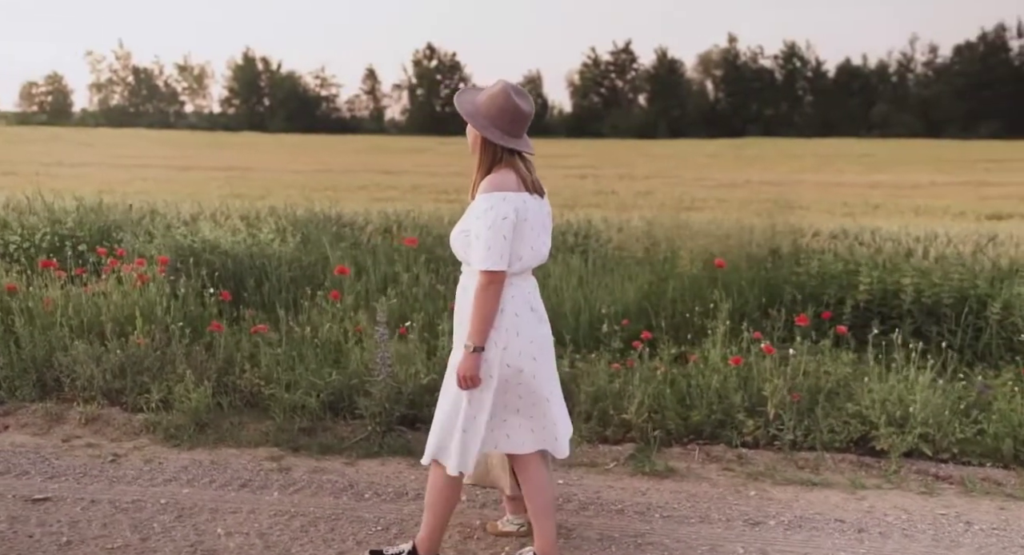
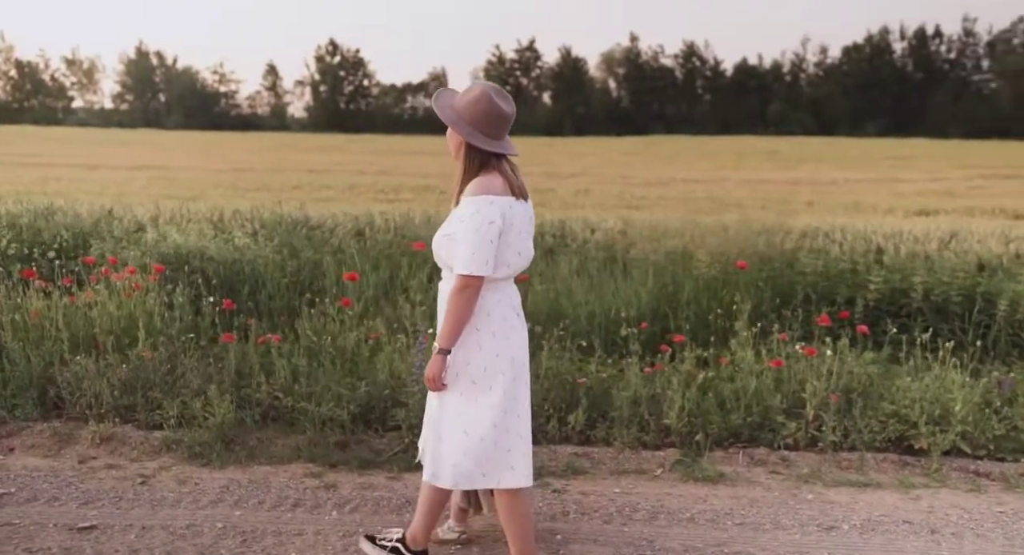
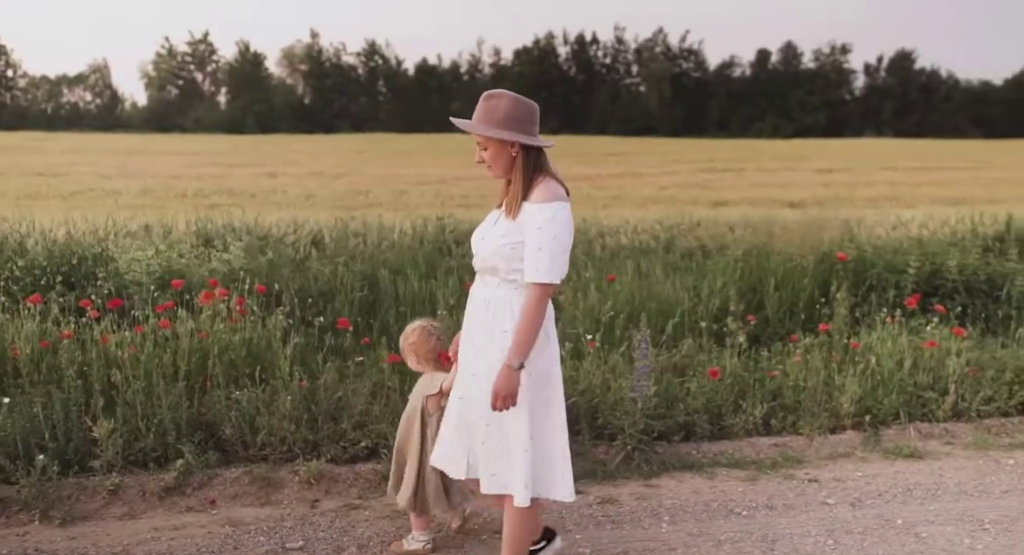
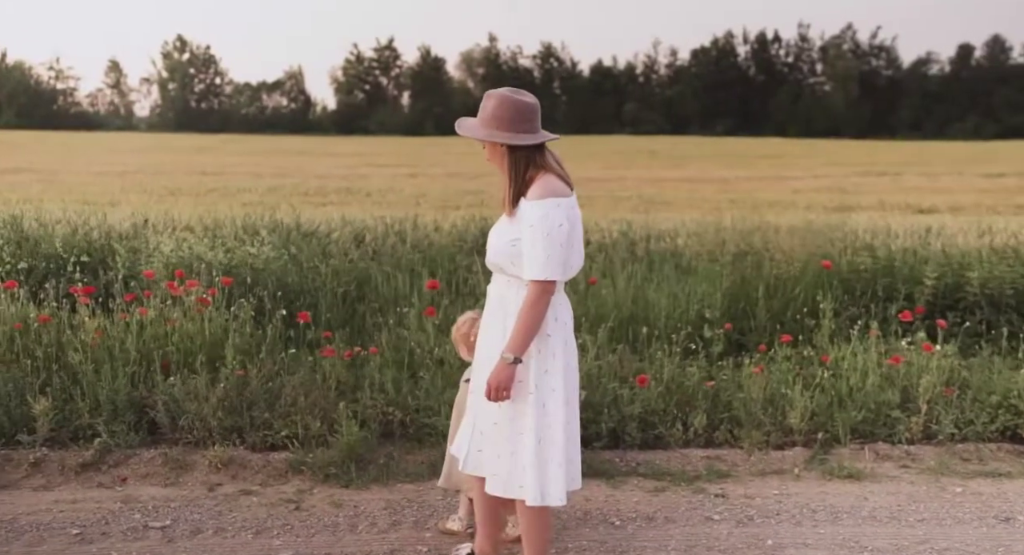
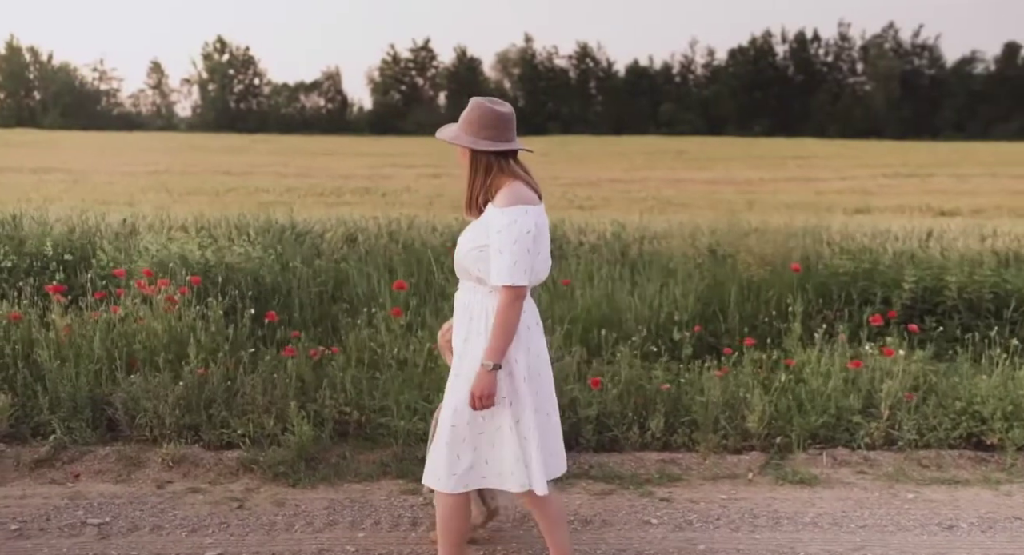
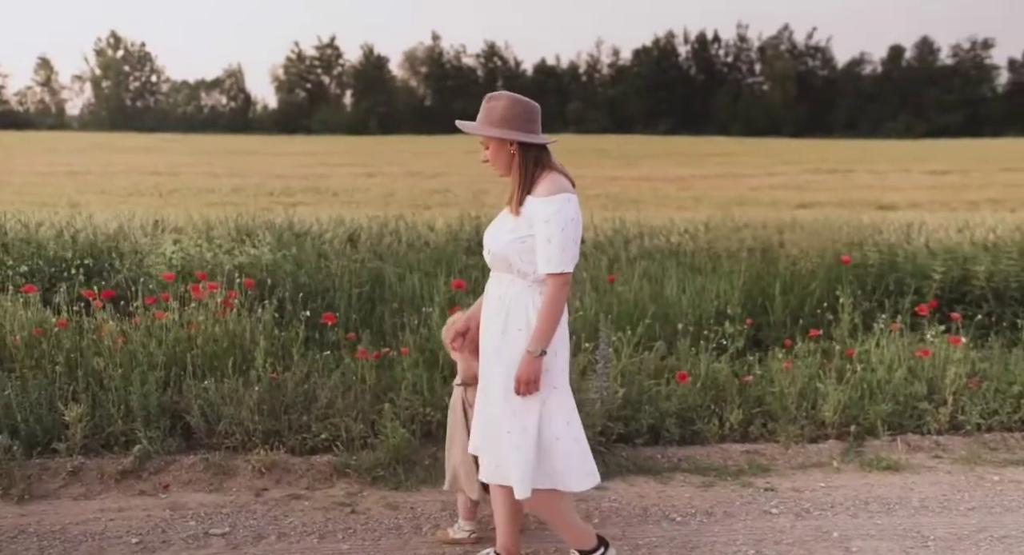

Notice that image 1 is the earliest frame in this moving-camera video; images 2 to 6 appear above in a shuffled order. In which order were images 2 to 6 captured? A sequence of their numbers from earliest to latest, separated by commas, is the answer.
2, 5, 4, 6, 3
